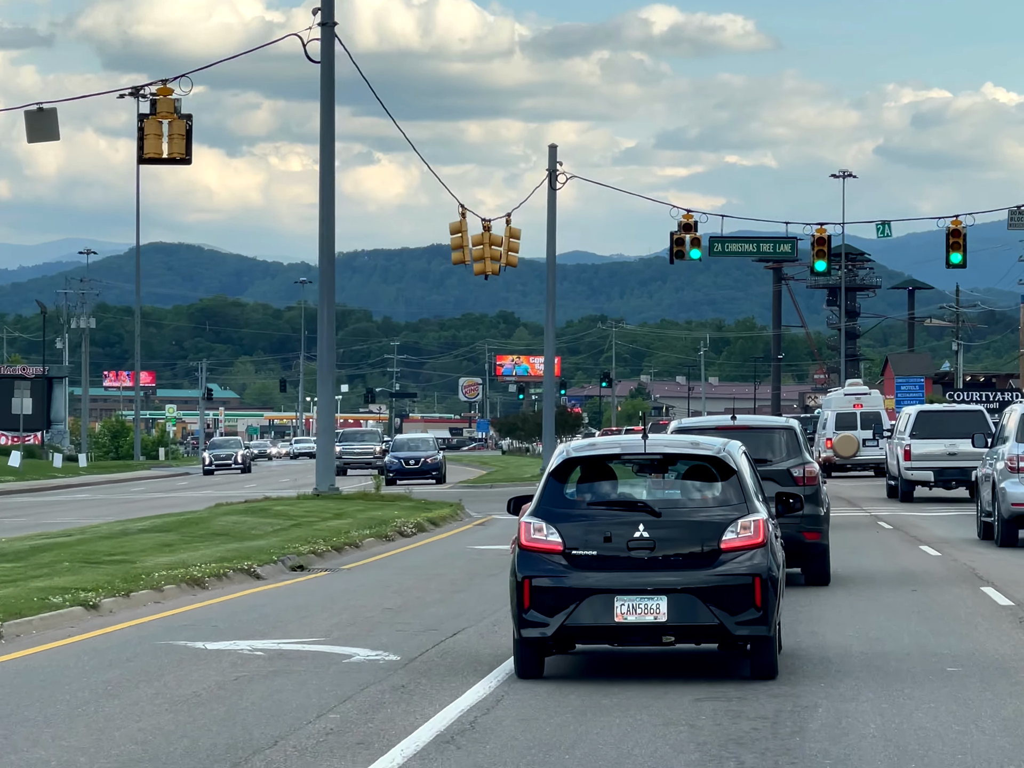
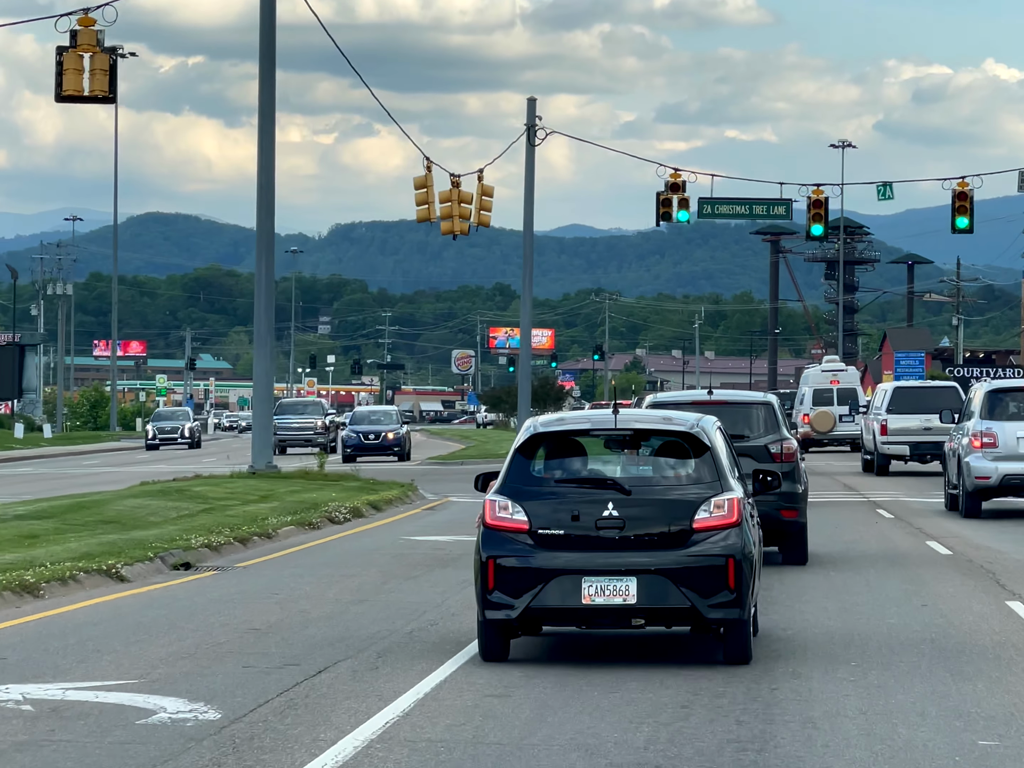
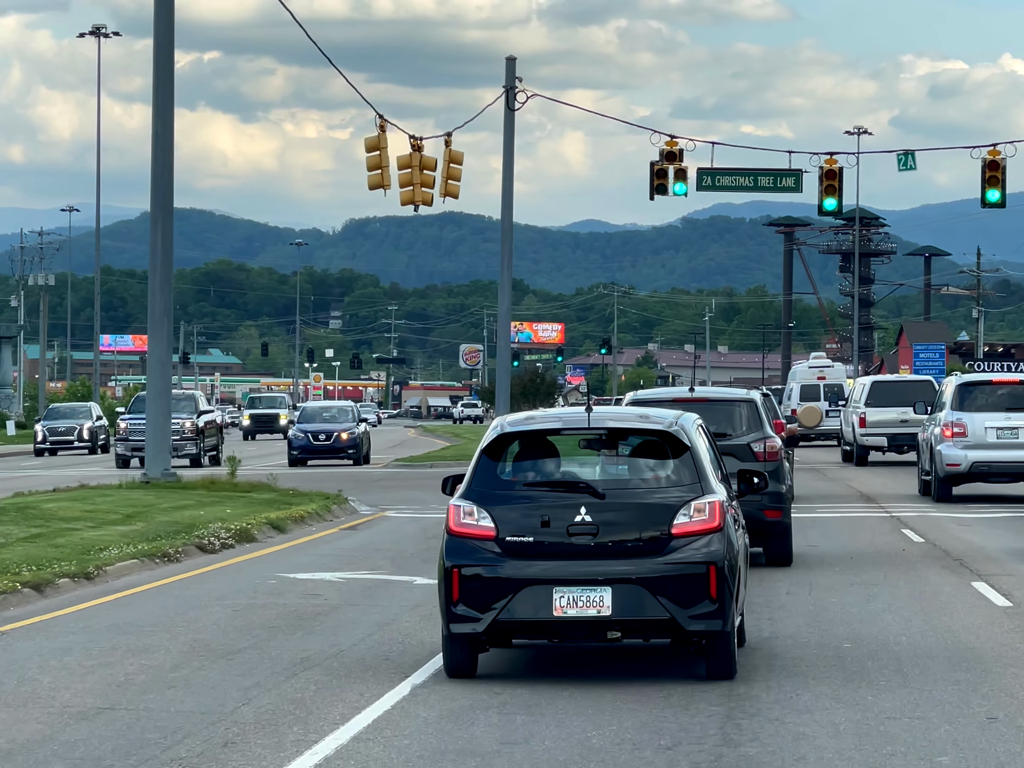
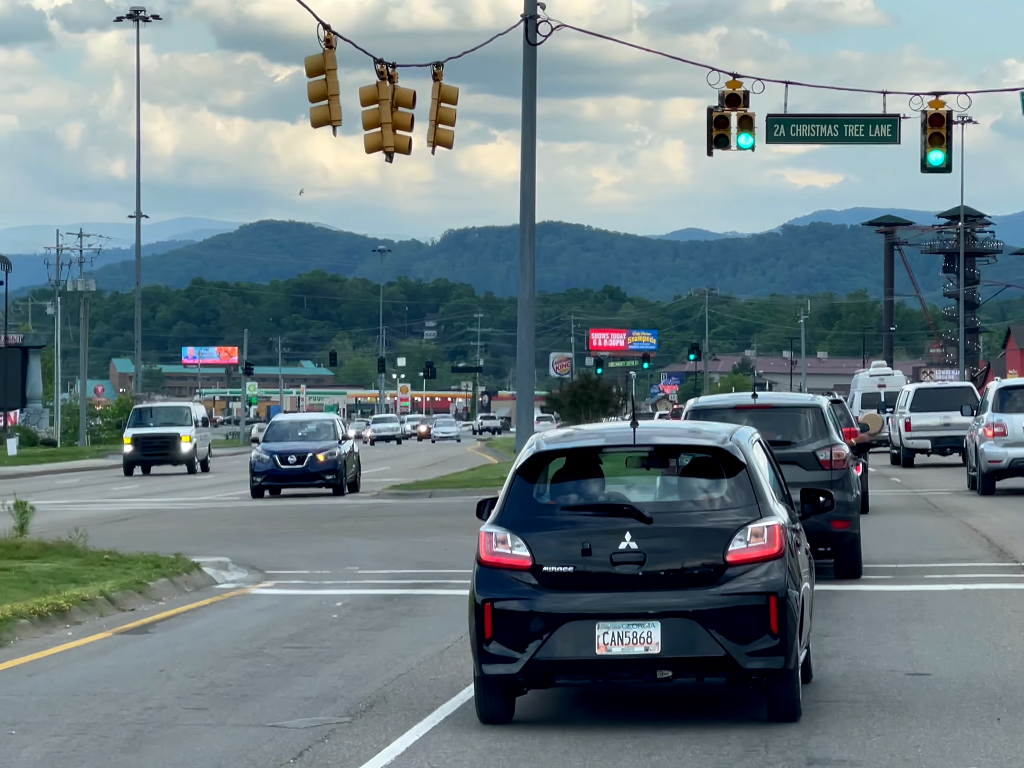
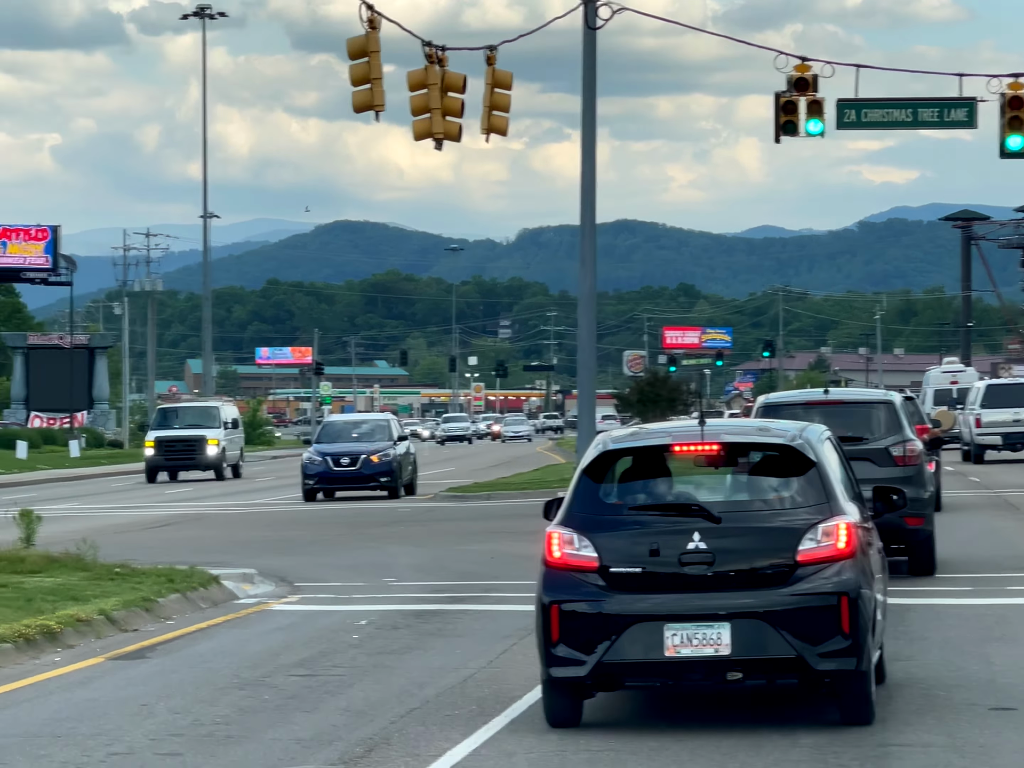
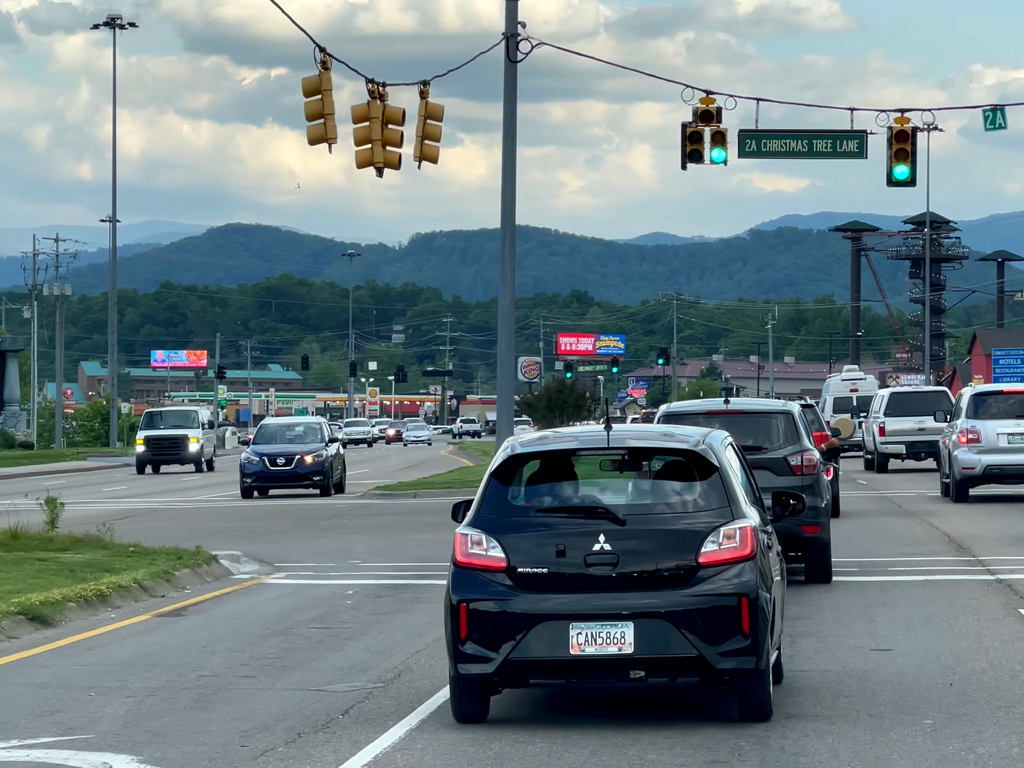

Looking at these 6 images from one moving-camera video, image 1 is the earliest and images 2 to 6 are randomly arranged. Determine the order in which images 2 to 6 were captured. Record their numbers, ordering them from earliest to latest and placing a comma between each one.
2, 3, 6, 4, 5
